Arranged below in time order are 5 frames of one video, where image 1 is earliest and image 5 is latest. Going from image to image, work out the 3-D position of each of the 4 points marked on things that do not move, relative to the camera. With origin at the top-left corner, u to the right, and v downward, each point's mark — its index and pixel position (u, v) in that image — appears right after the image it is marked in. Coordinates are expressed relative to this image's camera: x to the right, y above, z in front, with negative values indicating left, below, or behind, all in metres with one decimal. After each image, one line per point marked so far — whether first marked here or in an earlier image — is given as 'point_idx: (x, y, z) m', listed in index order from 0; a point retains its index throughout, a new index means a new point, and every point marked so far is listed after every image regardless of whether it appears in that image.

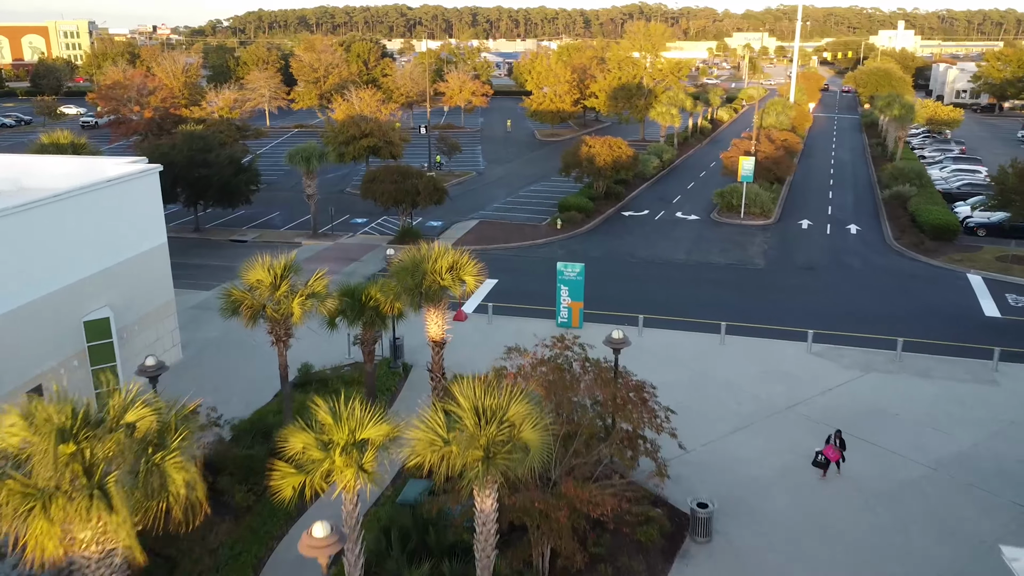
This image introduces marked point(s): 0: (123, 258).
0: (-8.2, +0.6, +16.8) m
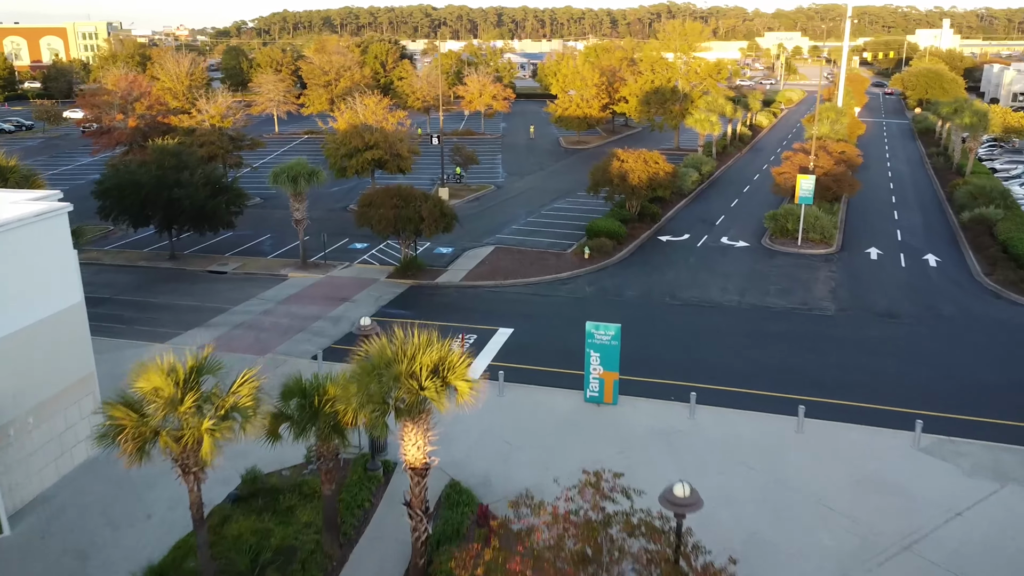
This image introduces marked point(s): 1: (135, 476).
0: (-8.0, -0.7, +12.7) m
1: (-6.6, -3.3, +13.9) m
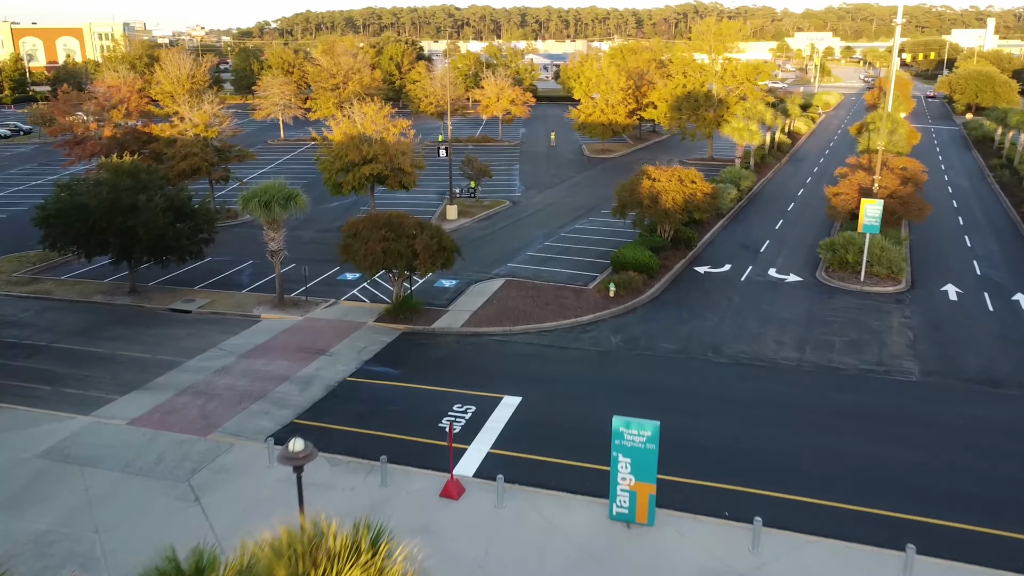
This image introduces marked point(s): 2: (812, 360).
0: (-8.1, -1.9, +8.9) m
1: (-6.6, -4.5, +10.0) m
2: (+7.2, -1.7, +19.1) m
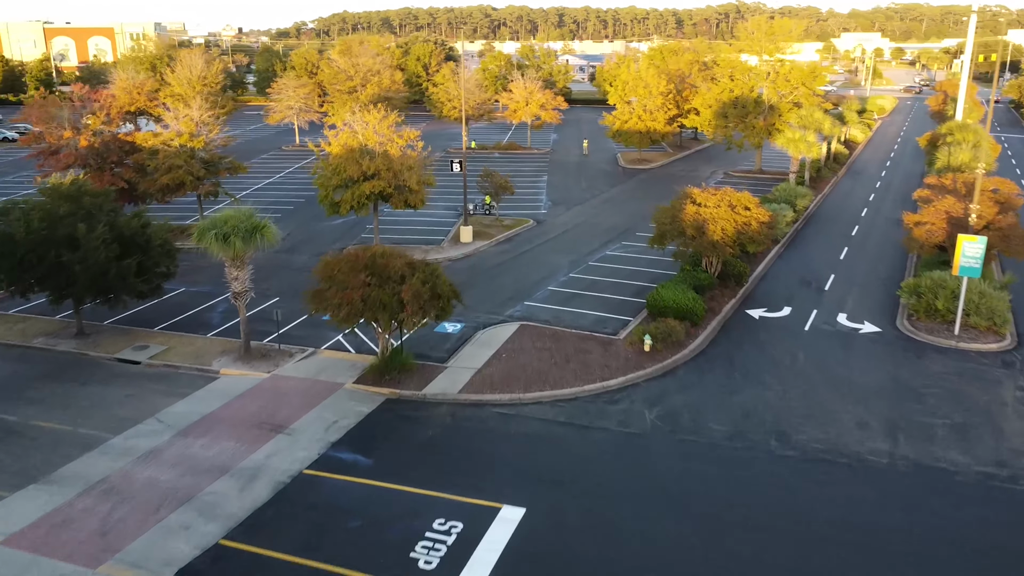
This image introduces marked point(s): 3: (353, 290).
0: (-8.4, -3.0, +5.1) m
1: (-6.9, -5.6, +6.1) m
2: (+7.3, -3.1, +14.7) m
3: (-3.3, -0.1, +16.6) m
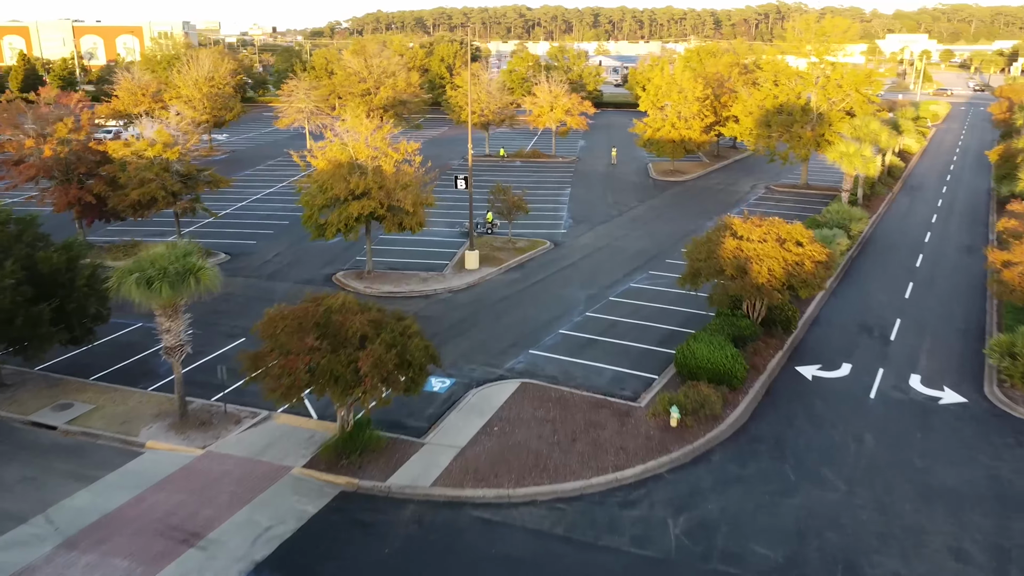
0: (-9.1, -3.9, +1.8) m
1: (-7.6, -6.6, +2.8) m
2: (+7.0, -4.3, +10.7) m
3: (-3.5, -1.2, +13.1) m
